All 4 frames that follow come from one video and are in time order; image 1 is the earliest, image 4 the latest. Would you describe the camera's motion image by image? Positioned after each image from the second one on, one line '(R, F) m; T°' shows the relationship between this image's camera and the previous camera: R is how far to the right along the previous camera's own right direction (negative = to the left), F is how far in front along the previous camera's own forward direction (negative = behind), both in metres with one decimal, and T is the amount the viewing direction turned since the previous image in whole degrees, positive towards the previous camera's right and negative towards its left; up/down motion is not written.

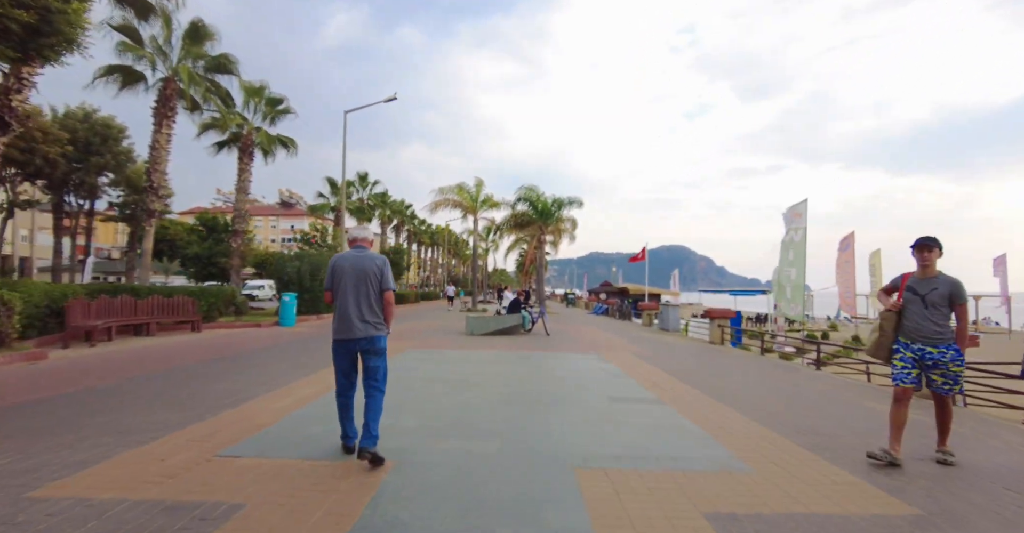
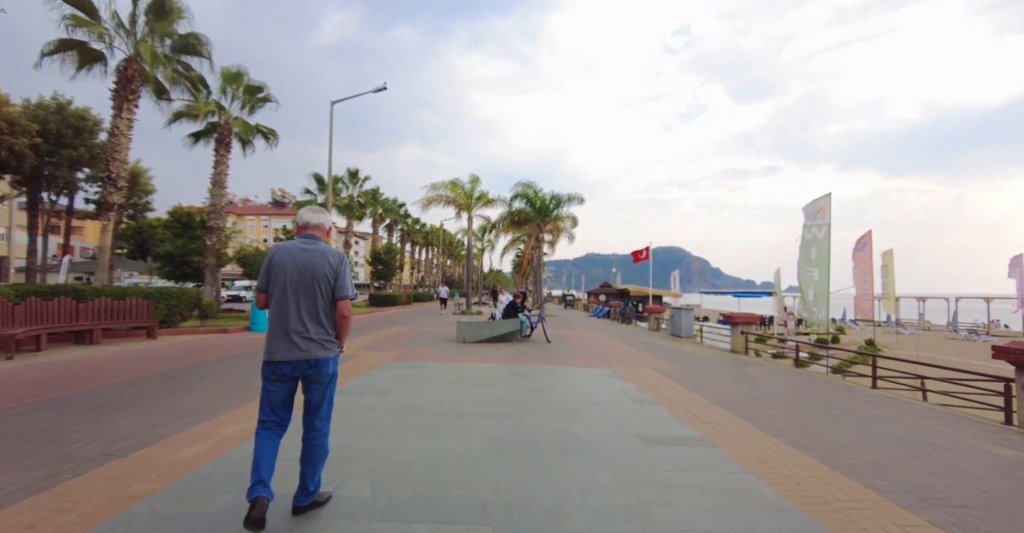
(0.0, +1.5) m; +1°
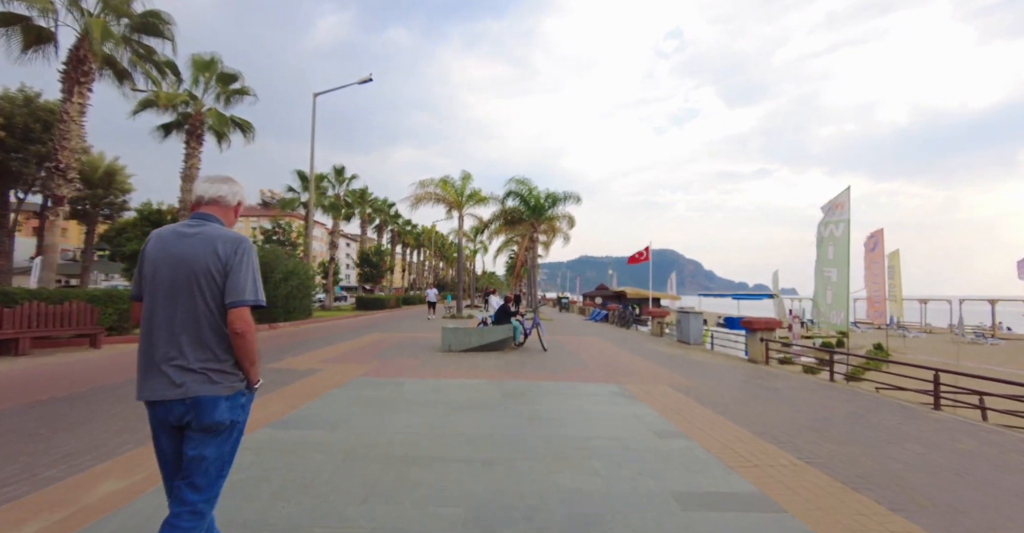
(0.0, +1.3) m; +1°
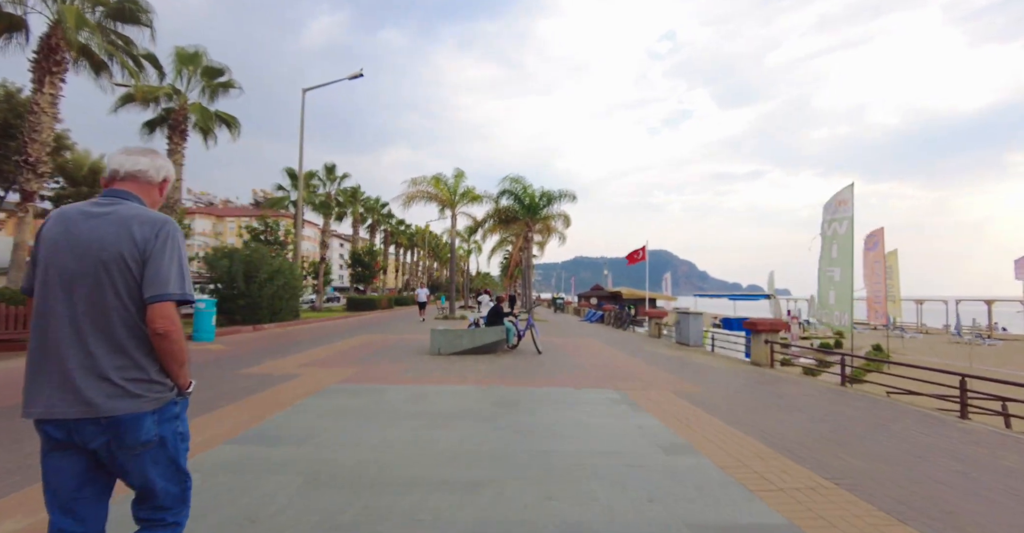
(+0.1, +0.5) m; +1°
